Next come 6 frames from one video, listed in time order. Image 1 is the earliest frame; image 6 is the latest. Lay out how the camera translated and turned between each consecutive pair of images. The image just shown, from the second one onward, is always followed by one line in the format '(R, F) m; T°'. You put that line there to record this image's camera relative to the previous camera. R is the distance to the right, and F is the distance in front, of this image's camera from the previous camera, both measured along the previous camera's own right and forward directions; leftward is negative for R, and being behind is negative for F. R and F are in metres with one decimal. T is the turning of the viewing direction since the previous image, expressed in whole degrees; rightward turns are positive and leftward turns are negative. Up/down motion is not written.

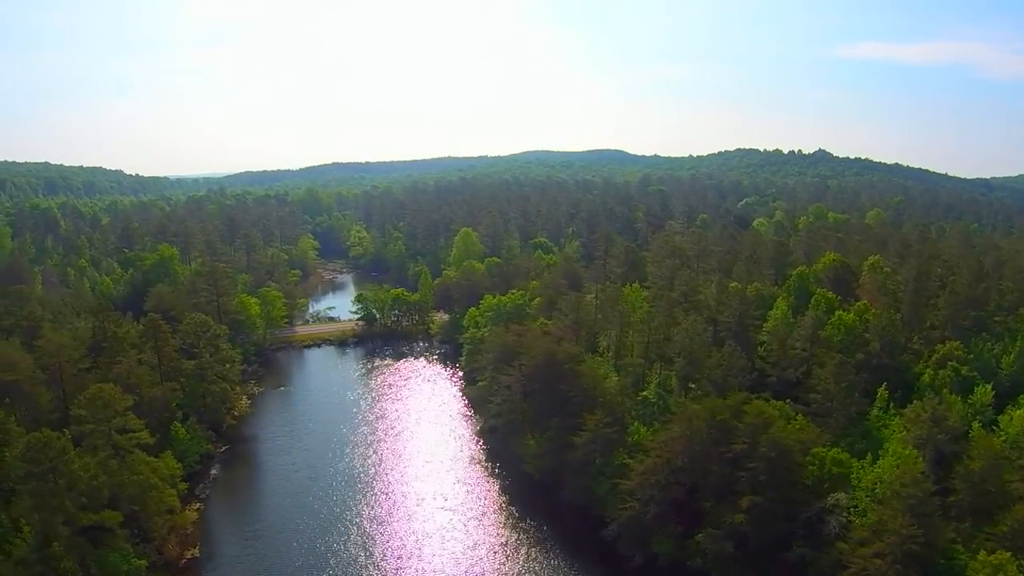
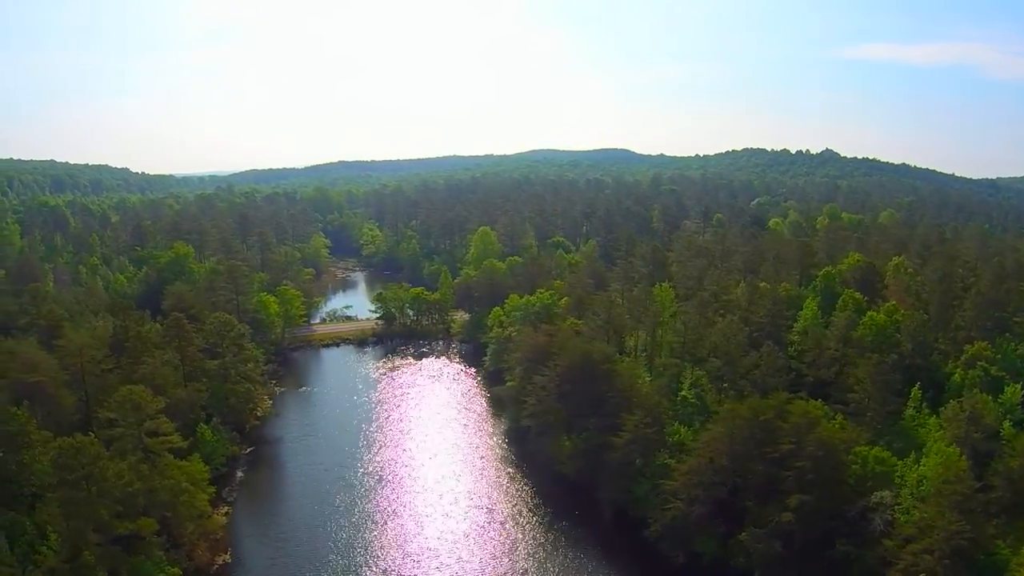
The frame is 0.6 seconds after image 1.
(-2.1, +1.4) m; 0°
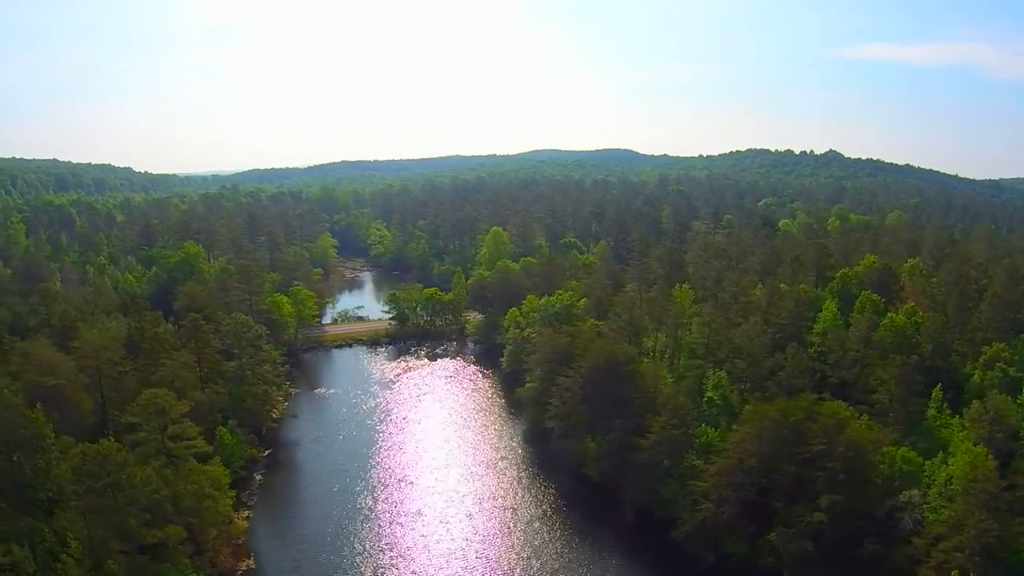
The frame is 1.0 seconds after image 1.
(-1.4, +0.8) m; 0°
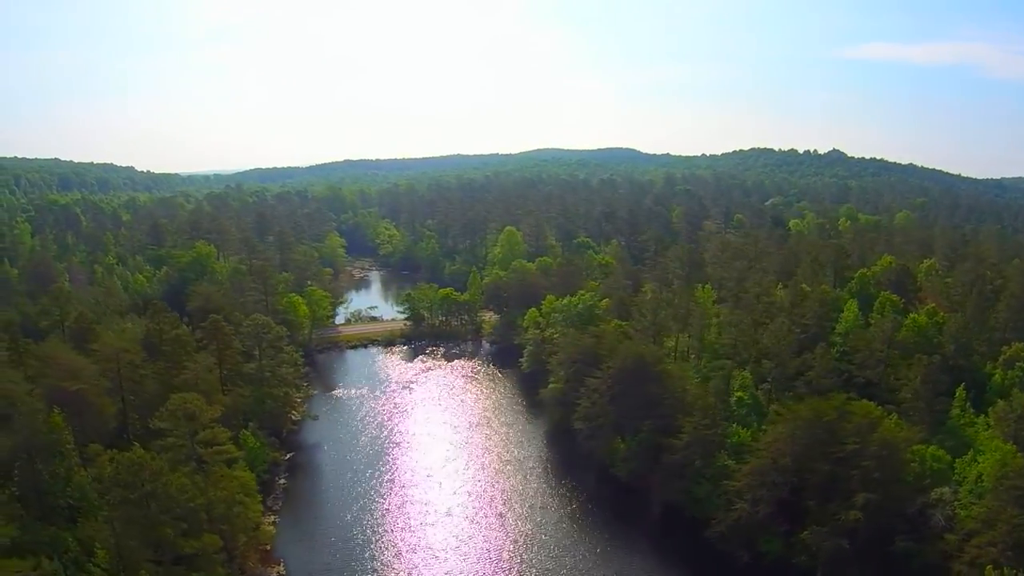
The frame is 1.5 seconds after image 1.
(-1.7, +0.9) m; 0°
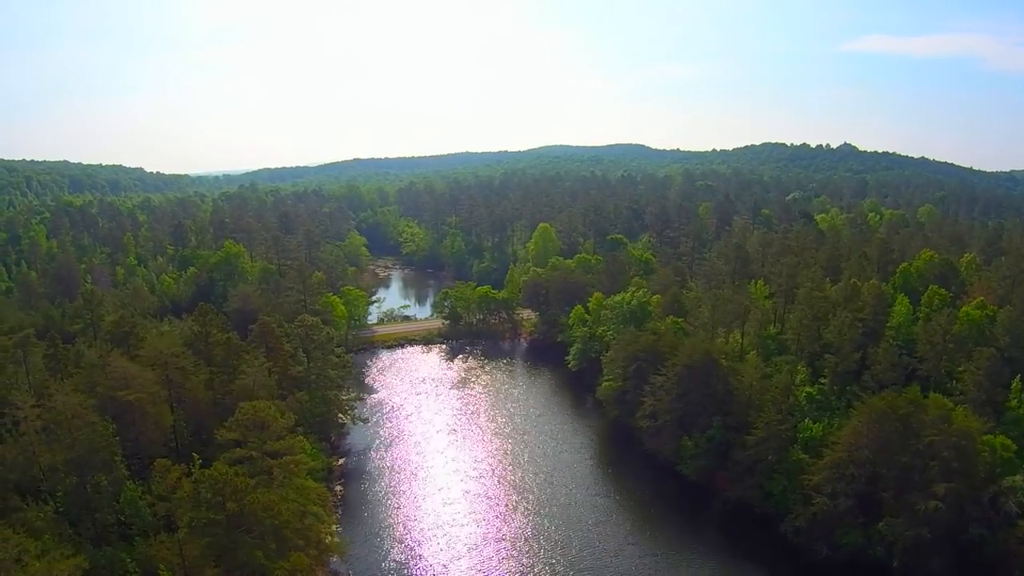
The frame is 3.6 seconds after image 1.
(-3.4, +2.0) m; 0°
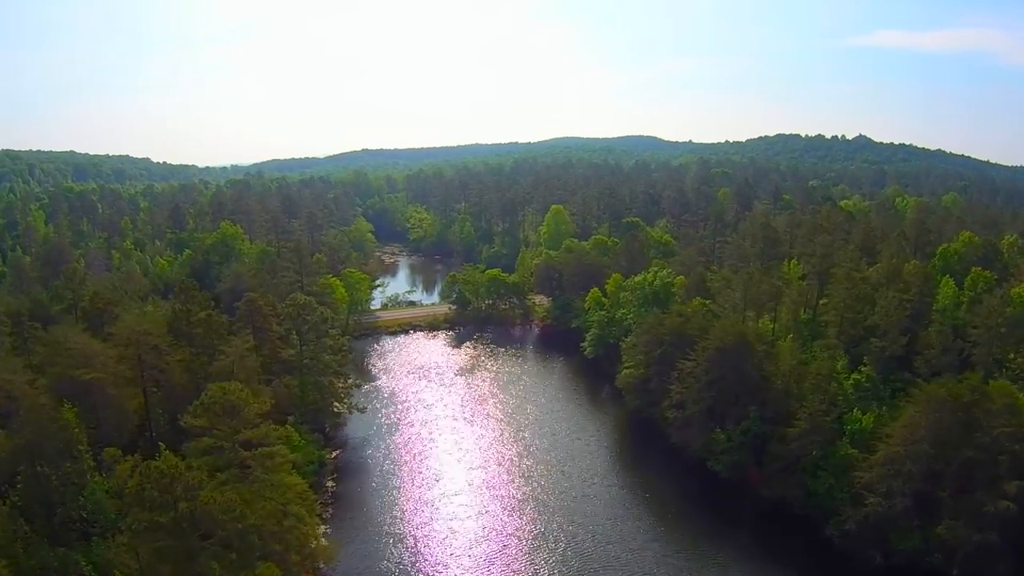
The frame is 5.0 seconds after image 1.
(-0.2, +4.3) m; -1°
